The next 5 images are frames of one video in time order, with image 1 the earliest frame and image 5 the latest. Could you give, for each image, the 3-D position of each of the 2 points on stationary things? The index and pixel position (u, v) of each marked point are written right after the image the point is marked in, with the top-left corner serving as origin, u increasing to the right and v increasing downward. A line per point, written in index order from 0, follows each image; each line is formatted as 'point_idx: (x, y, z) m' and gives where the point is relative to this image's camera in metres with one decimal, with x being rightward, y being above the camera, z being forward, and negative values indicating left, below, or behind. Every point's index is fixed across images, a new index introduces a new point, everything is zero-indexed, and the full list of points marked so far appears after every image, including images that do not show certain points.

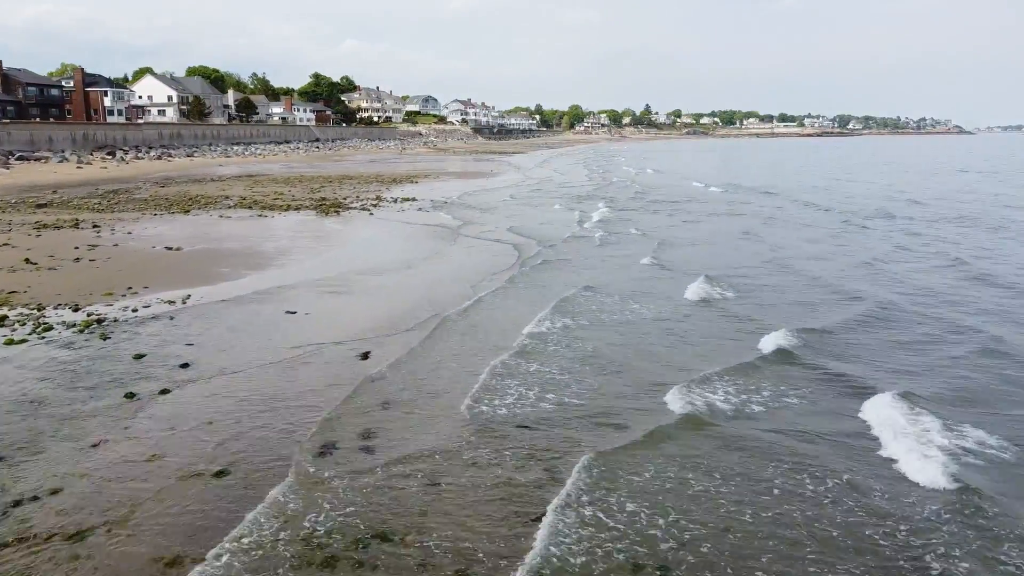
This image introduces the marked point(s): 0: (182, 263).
0: (-5.5, +0.4, +14.2) m
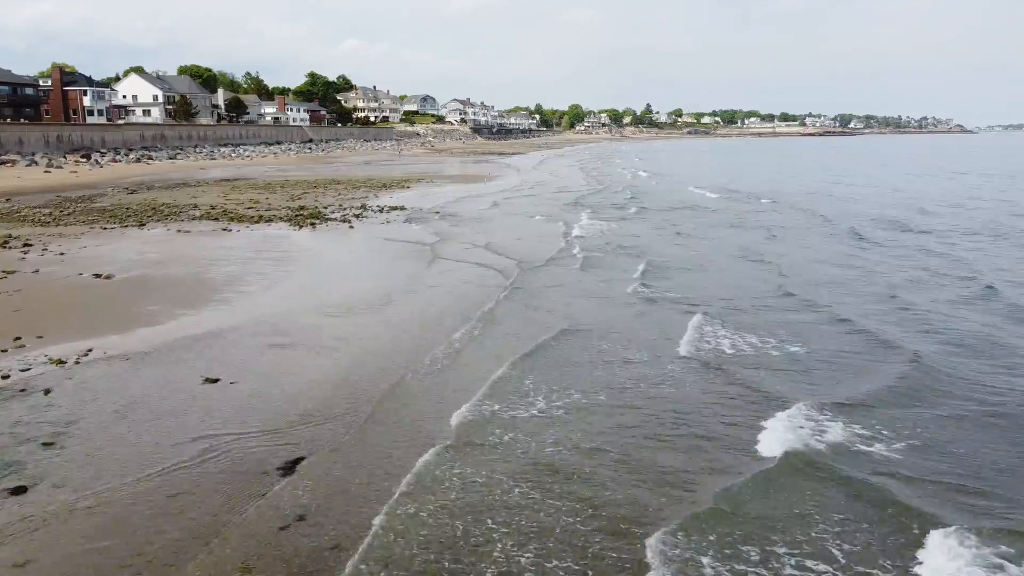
0: (-5.6, -0.1, +11.6) m
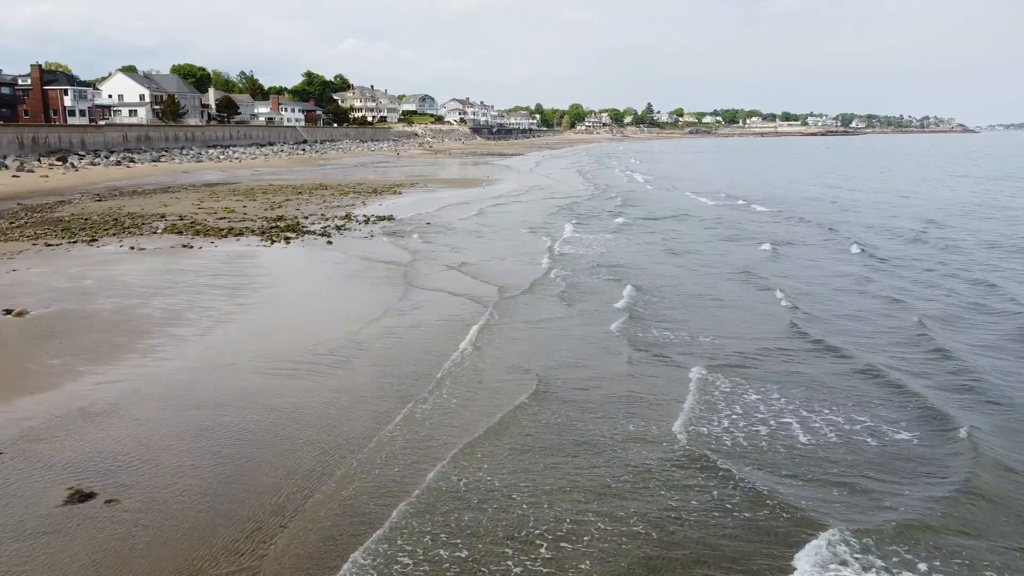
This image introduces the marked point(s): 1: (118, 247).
0: (-5.6, -0.6, +9.3) m
1: (-7.6, +0.8, +16.5) m
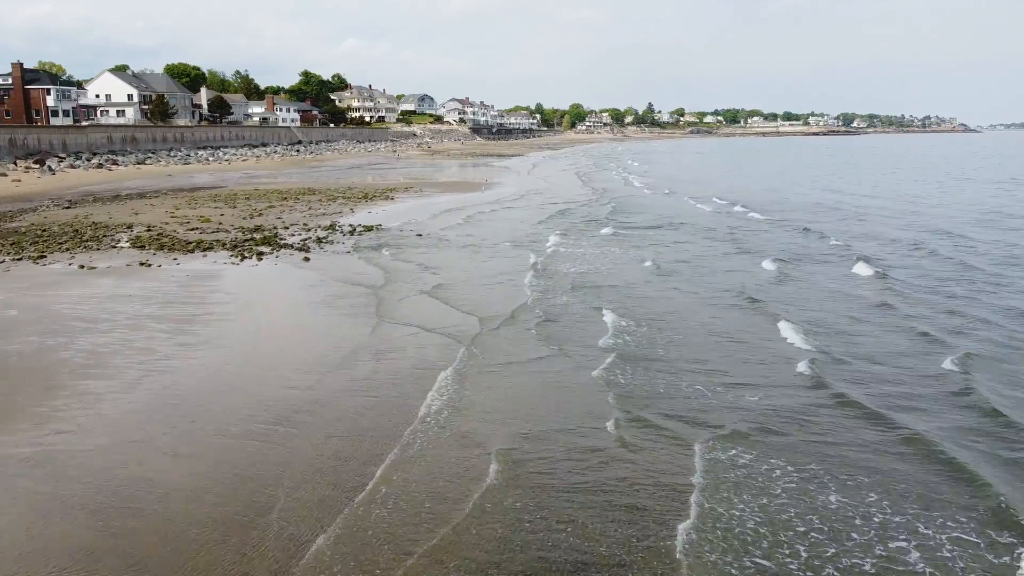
0: (-5.6, -1.0, +7.4) m
1: (-7.6, +0.4, +14.6) m
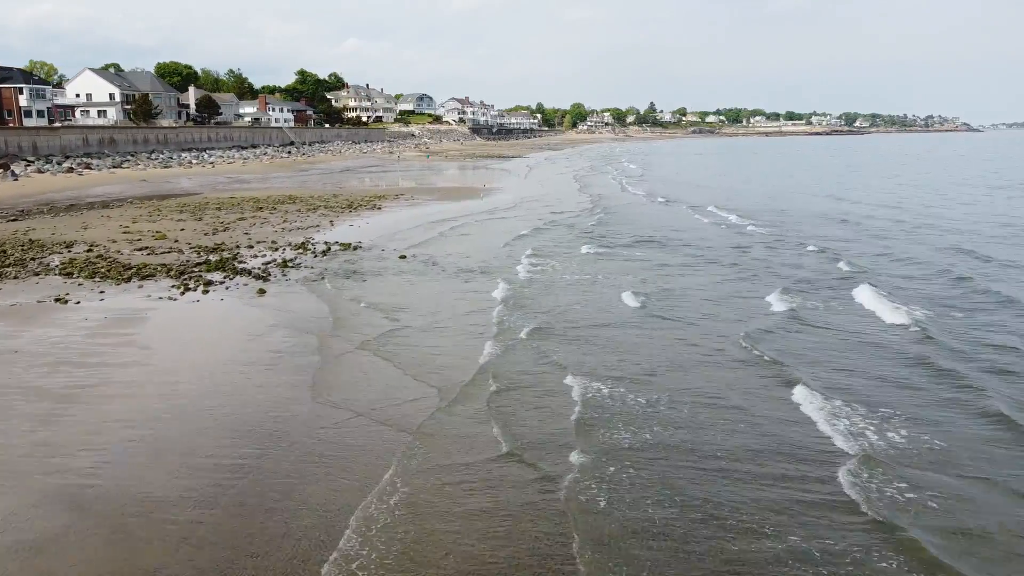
0: (-5.5, -1.6, +4.6) m
1: (-7.6, -0.2, +11.8) m
